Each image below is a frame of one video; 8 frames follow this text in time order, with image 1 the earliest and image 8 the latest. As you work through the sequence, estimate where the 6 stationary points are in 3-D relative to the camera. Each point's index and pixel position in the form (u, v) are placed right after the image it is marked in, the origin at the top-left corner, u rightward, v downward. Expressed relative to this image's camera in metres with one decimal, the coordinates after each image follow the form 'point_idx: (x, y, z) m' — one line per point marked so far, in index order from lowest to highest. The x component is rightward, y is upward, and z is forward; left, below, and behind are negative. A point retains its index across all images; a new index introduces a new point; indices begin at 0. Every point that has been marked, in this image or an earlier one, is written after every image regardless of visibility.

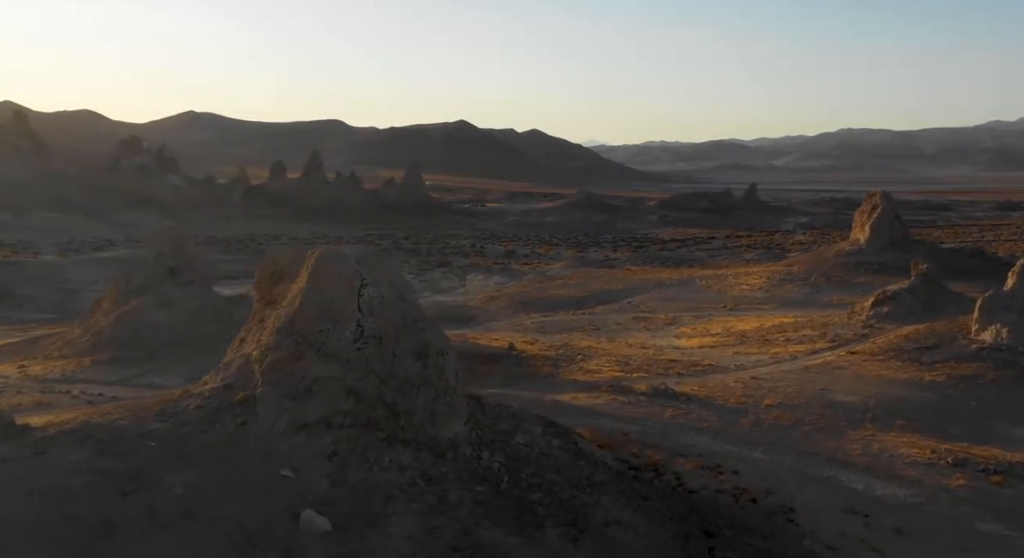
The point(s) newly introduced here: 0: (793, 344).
0: (+5.8, -1.4, +18.6) m
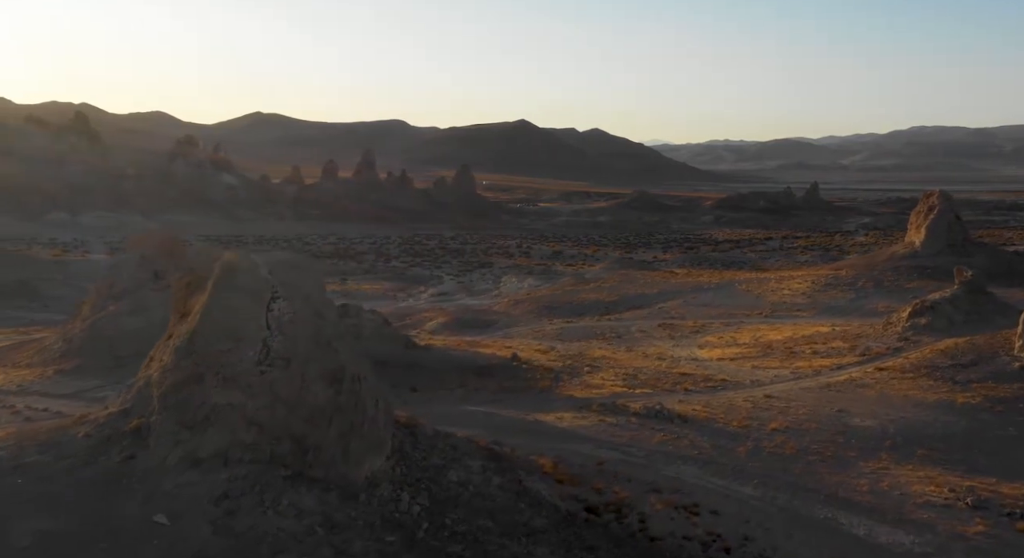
0: (+5.9, -1.5, +17.3) m
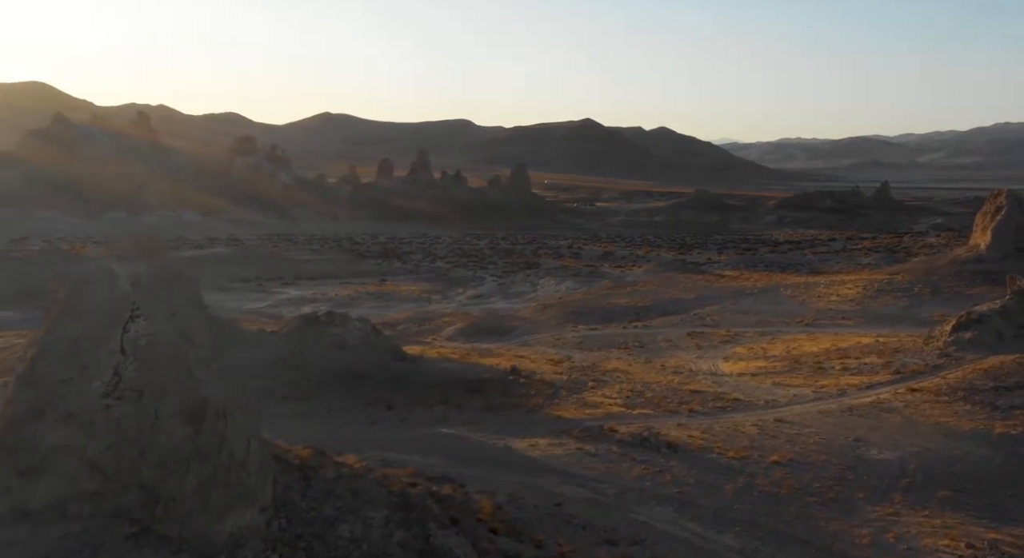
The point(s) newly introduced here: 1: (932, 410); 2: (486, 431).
0: (+5.9, -1.7, +15.8) m
1: (+6.0, -1.9, +12.9) m
2: (-0.3, -1.9, +11.2) m
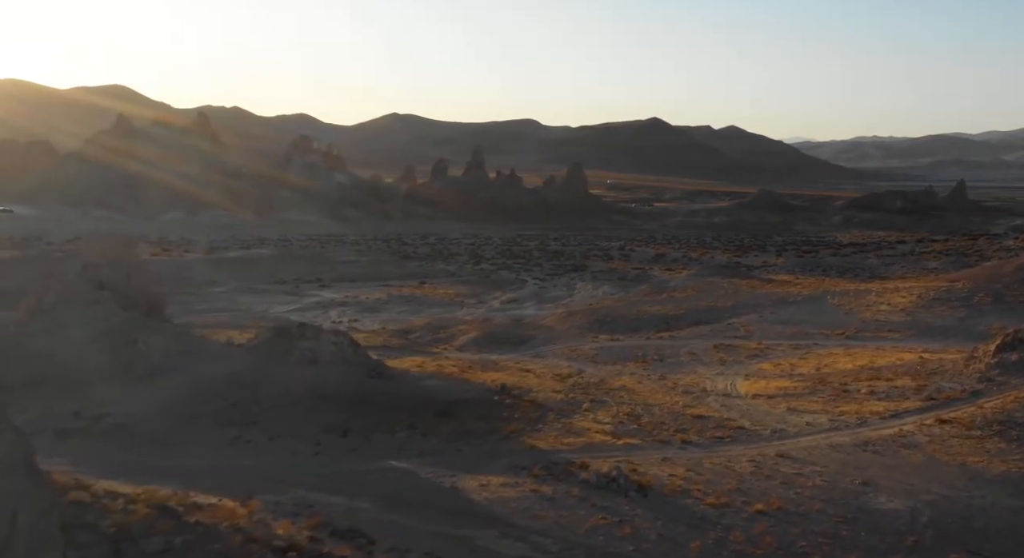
0: (+5.7, -1.9, +14.3) m
1: (+5.7, -2.1, +11.3) m
2: (-0.8, -2.1, +10.1) m
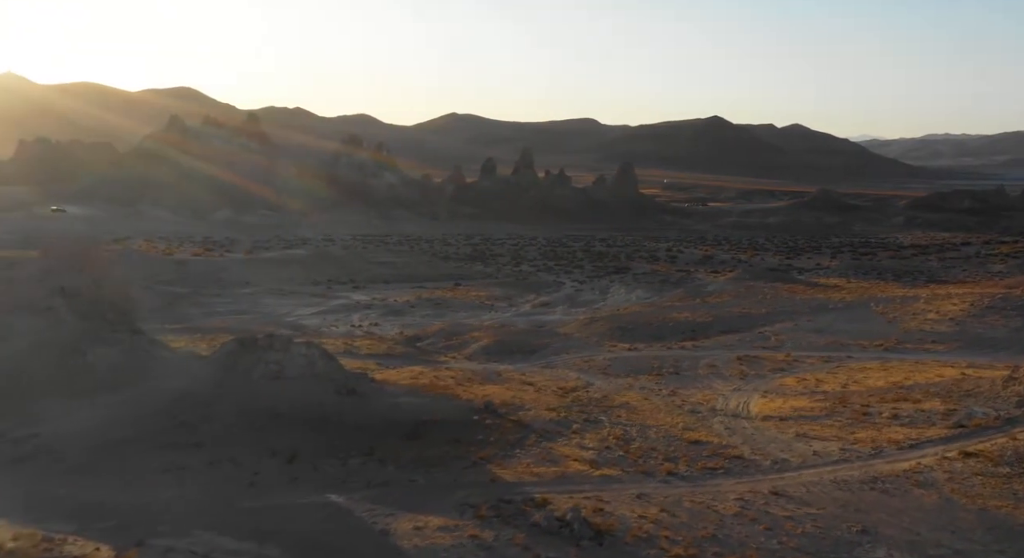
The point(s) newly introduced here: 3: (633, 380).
0: (+5.4, -2.1, +12.9) m
1: (+5.2, -2.3, +10.0) m
2: (-1.3, -2.2, +9.1) m
3: (+2.5, -2.1, +18.8) m
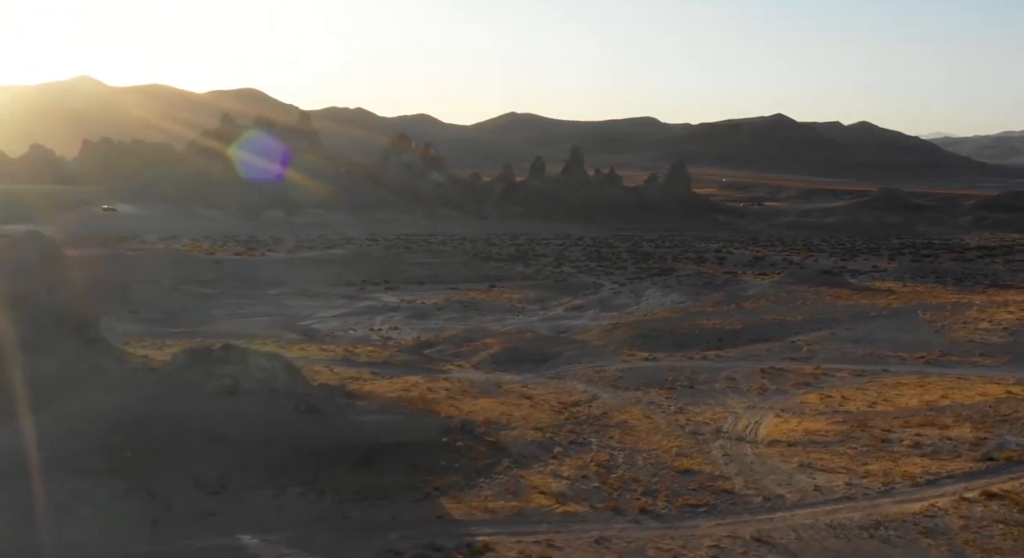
0: (+5.1, -2.3, +11.5) m
1: (+4.7, -2.5, +8.6) m
2: (-1.9, -2.3, +8.1) m
3: (+2.5, -2.2, +17.6) m
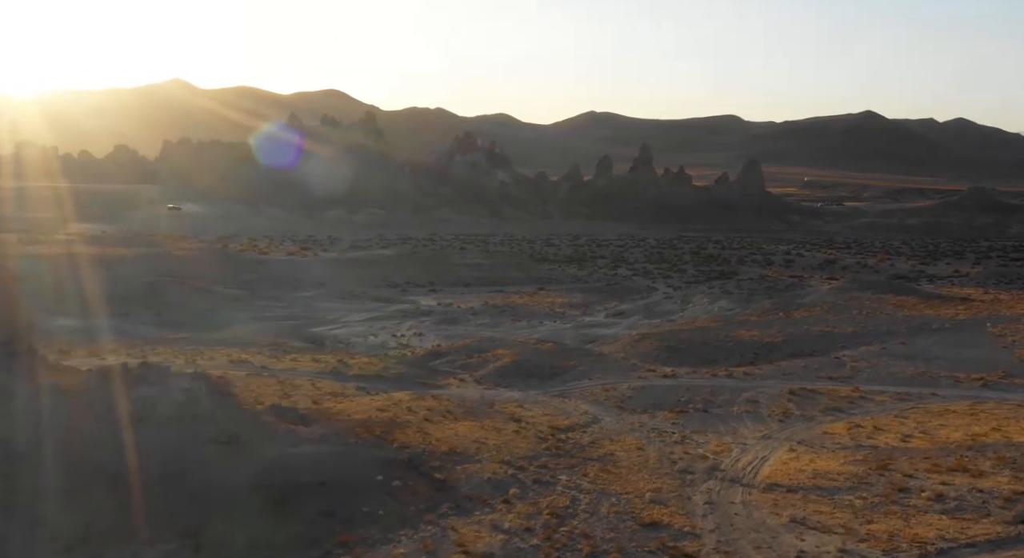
0: (+4.4, -2.5, +9.5) m
1: (+3.8, -2.7, +6.7) m
2: (-2.8, -2.5, +6.7) m
3: (+2.4, -2.5, +15.8) m
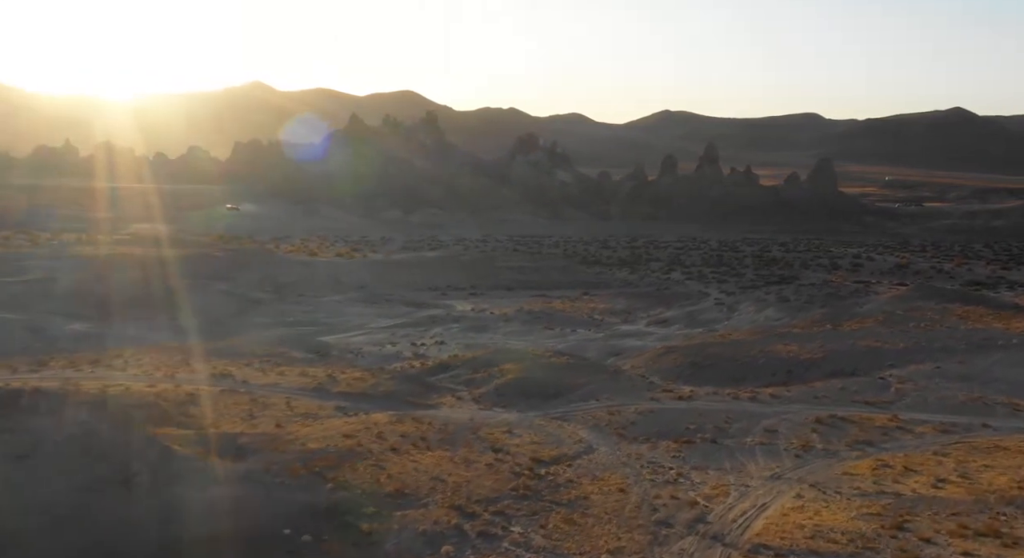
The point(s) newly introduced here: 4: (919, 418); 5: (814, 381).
0: (+3.7, -2.8, +7.7) m
1: (+2.8, -2.9, +4.9) m
2: (-3.8, -2.7, +5.5) m
3: (+2.1, -2.7, +14.1) m
4: (+7.7, -2.6, +16.8) m
5: (+6.7, -2.3, +20.0) m
